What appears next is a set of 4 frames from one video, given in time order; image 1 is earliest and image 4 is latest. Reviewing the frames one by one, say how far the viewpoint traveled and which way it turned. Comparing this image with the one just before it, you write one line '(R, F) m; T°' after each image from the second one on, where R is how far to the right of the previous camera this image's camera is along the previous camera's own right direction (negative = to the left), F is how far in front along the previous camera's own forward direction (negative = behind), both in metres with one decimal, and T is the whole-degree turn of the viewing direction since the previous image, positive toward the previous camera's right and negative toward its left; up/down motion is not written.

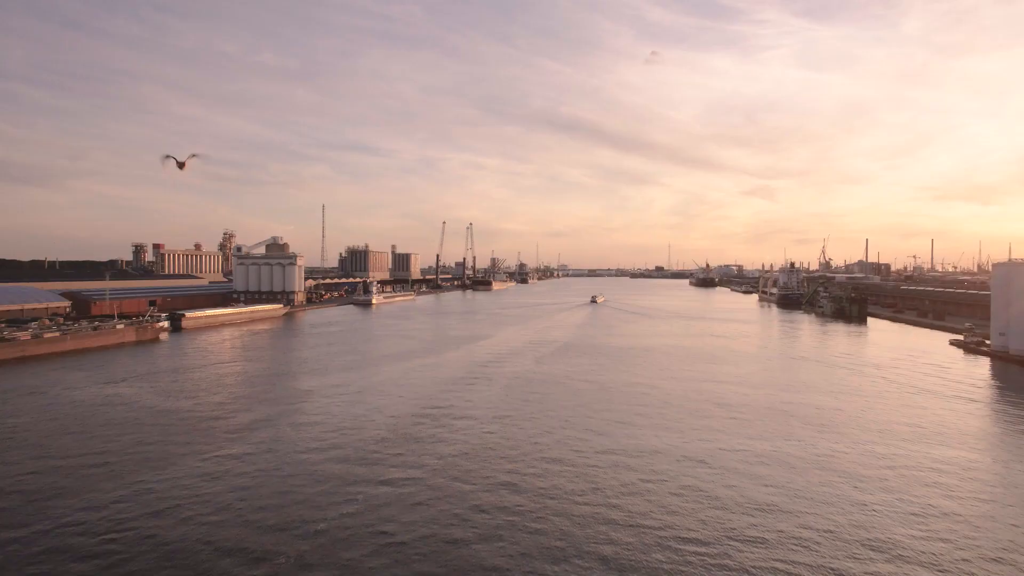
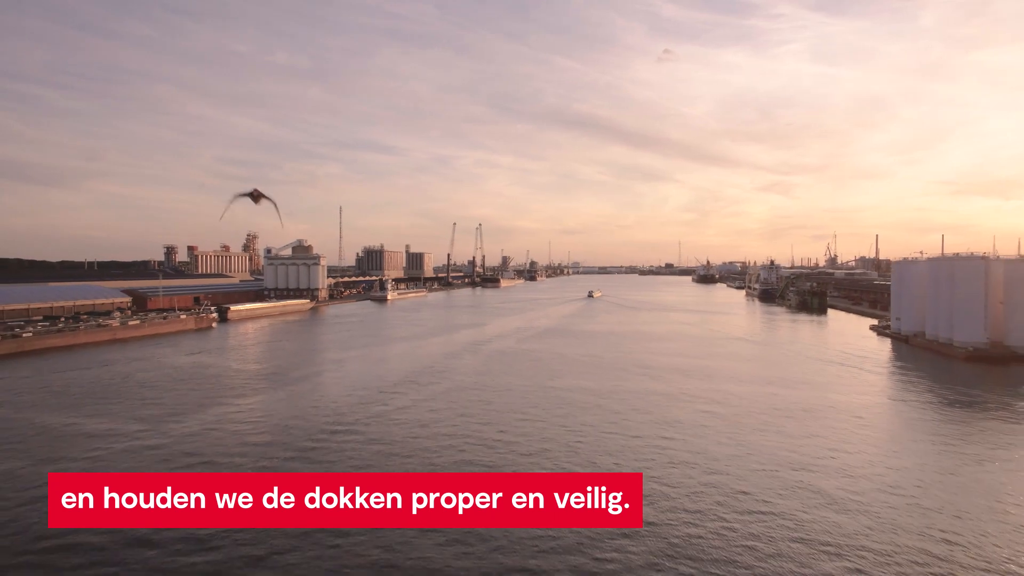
(+0.5, -2.1) m; -1°
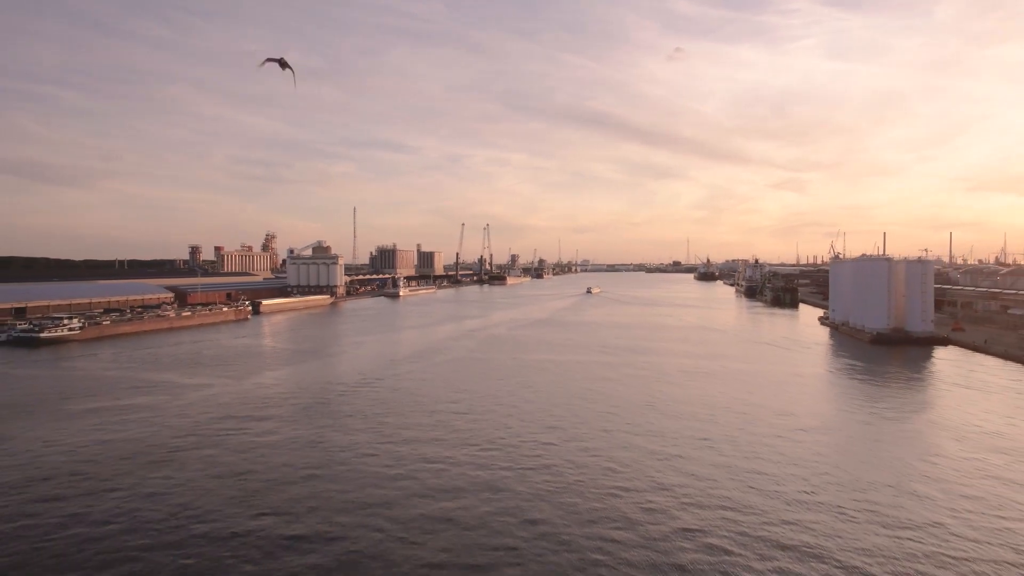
(+0.4, -1.9) m; -1°
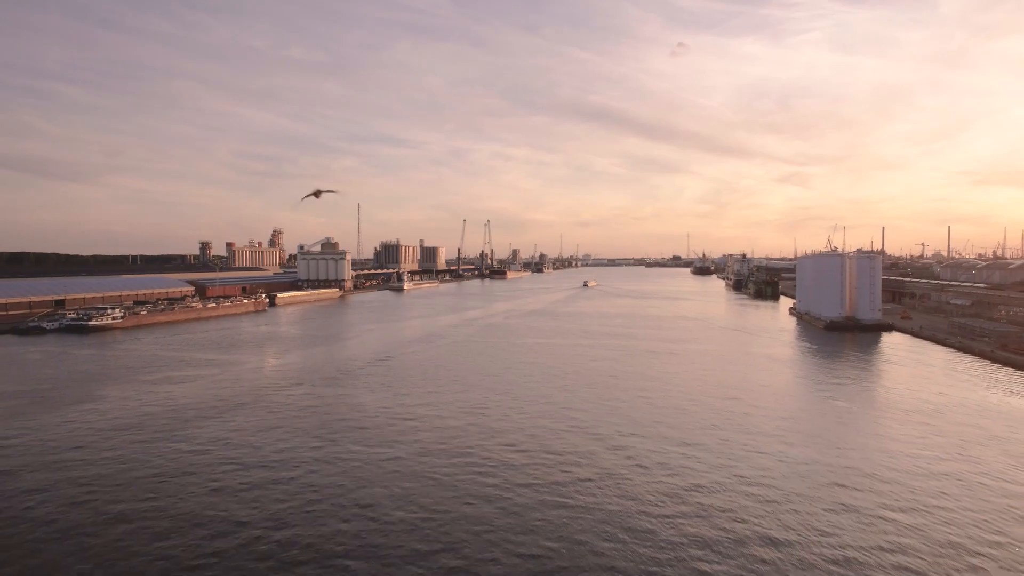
(+0.2, -1.2) m; 0°
